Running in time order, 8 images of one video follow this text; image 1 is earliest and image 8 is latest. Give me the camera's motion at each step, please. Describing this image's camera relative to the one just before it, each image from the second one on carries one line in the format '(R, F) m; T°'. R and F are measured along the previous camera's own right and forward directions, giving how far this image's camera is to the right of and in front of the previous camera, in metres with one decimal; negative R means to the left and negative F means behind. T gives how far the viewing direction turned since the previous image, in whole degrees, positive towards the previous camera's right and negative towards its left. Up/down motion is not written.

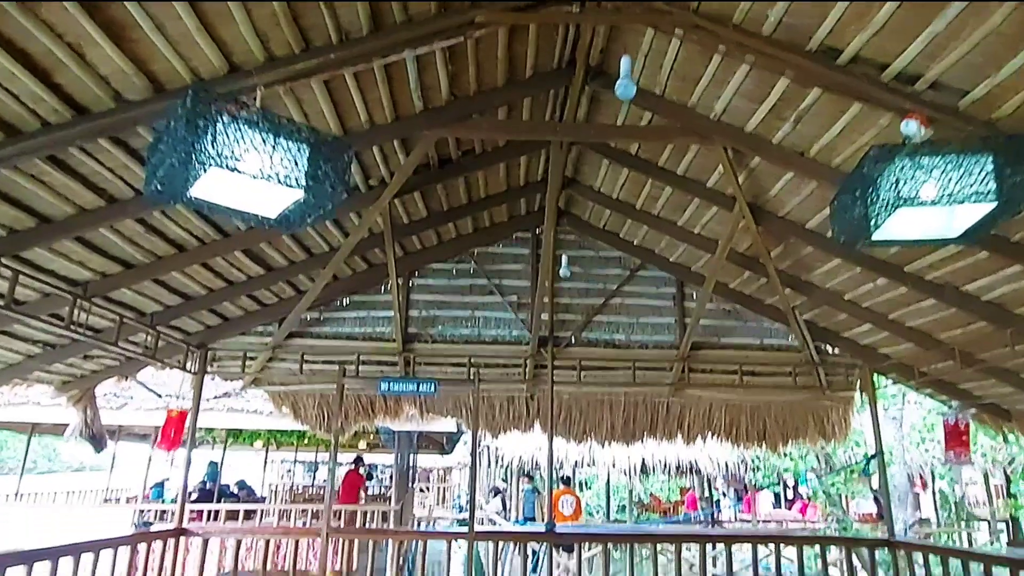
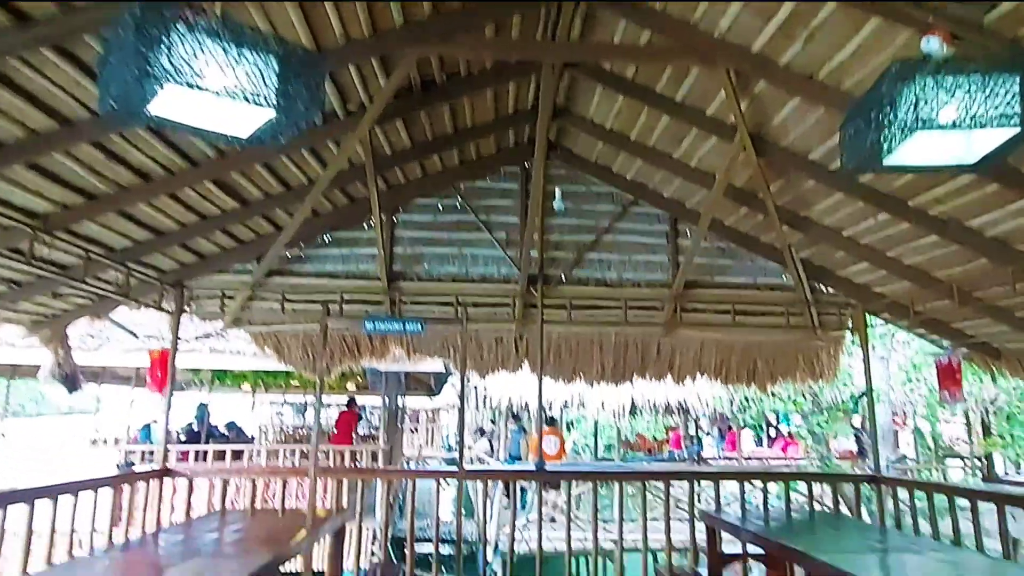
(0.0, +0.2) m; +1°
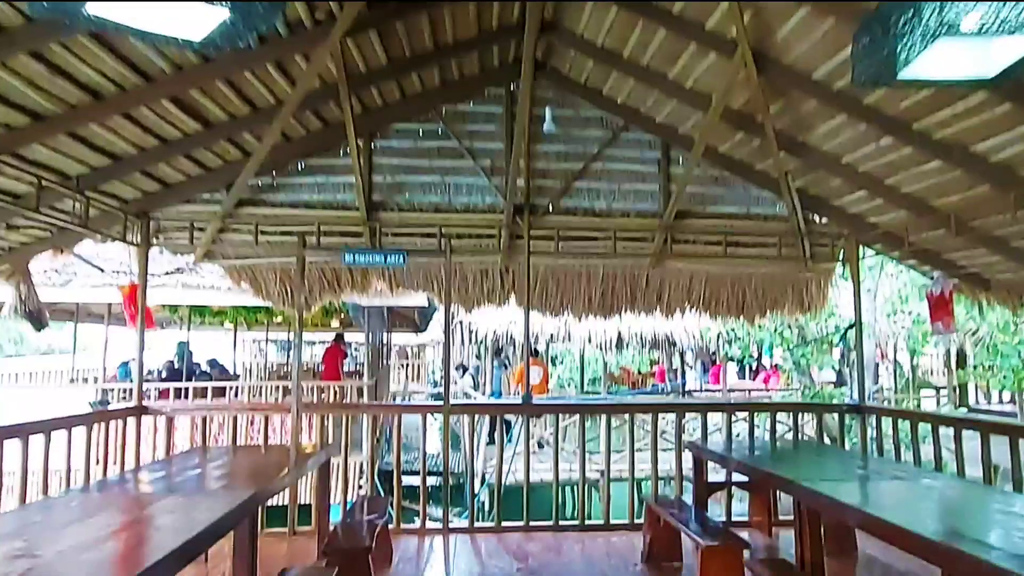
(0.0, +0.2) m; +1°
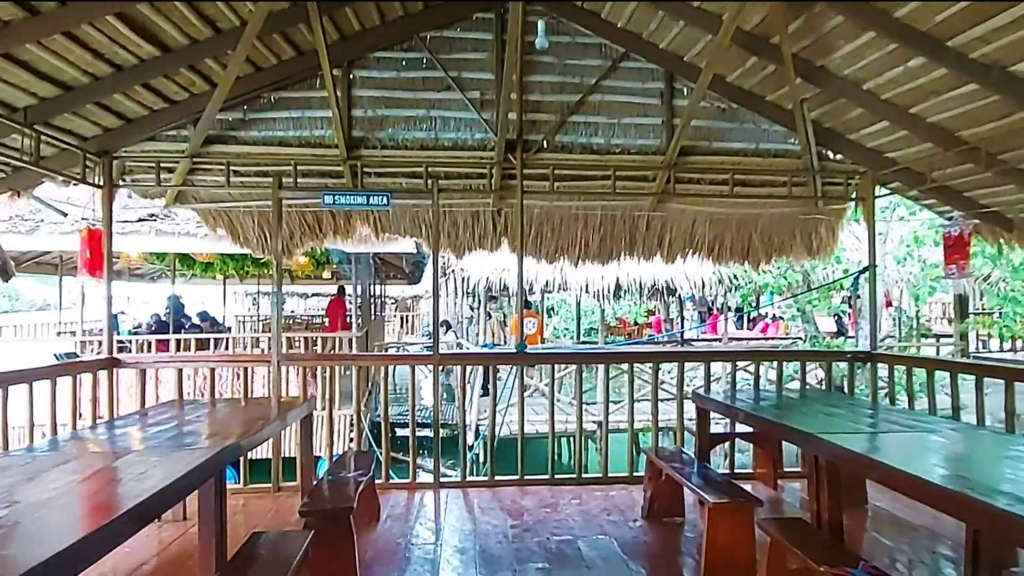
(0.0, +0.3) m; 0°
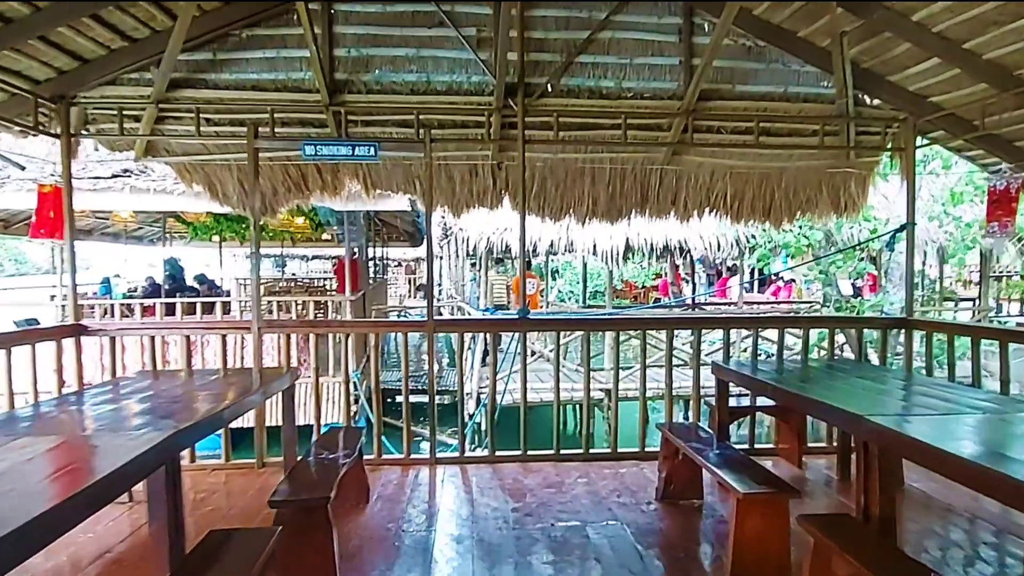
(0.0, +0.4) m; 0°
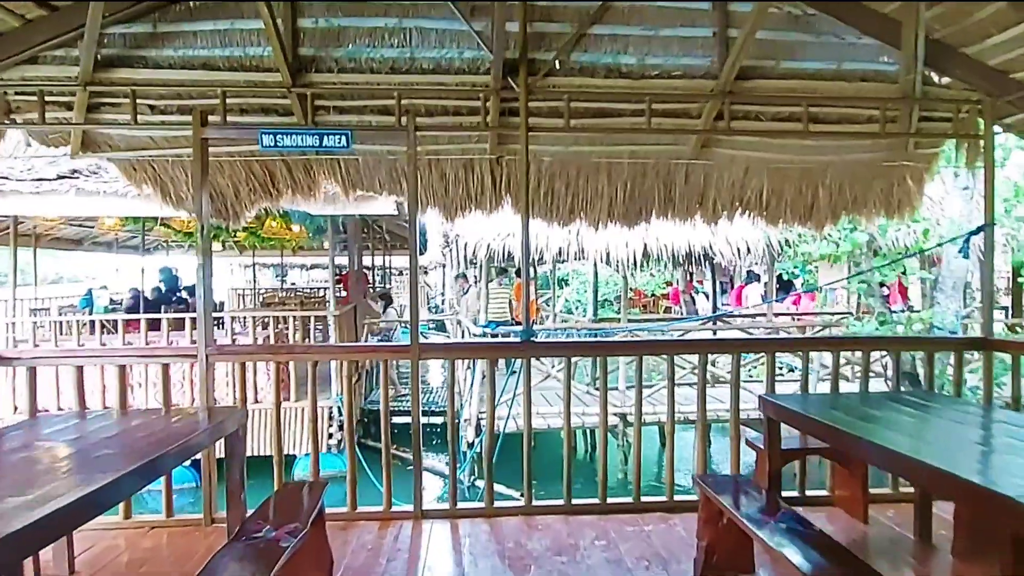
(0.0, +0.7) m; -1°
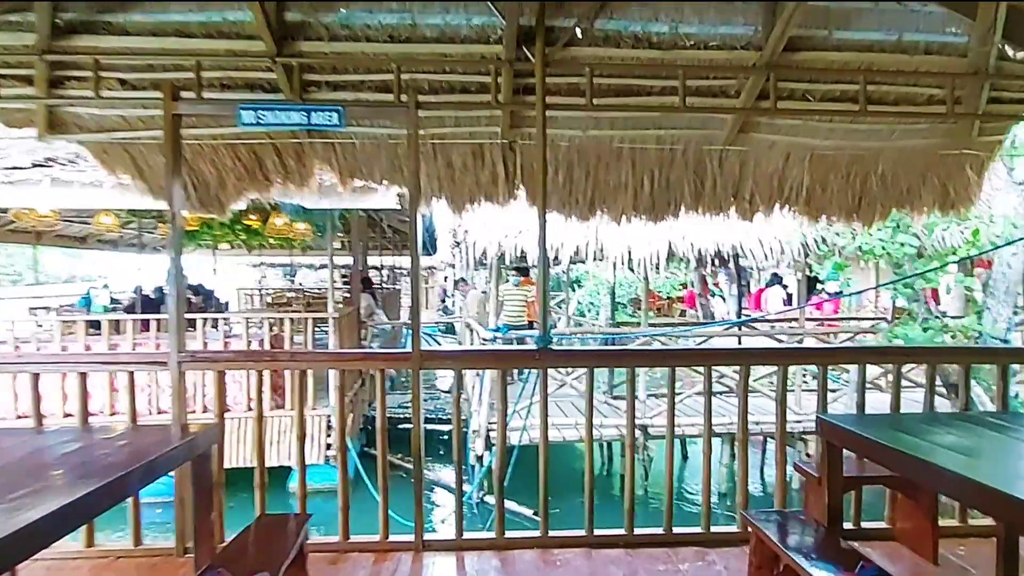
(0.0, +0.4) m; -1°
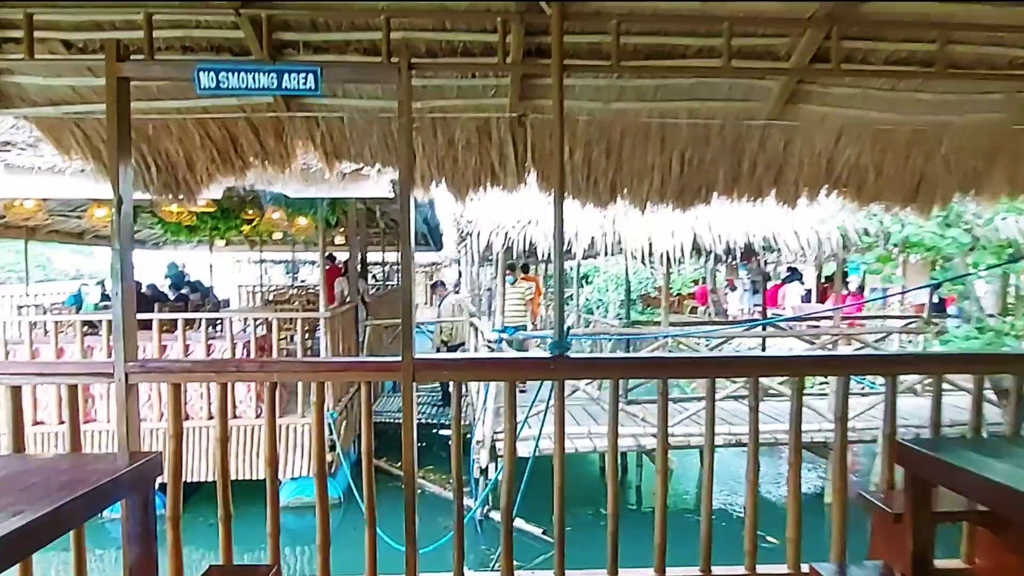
(0.0, +0.5) m; -1°
